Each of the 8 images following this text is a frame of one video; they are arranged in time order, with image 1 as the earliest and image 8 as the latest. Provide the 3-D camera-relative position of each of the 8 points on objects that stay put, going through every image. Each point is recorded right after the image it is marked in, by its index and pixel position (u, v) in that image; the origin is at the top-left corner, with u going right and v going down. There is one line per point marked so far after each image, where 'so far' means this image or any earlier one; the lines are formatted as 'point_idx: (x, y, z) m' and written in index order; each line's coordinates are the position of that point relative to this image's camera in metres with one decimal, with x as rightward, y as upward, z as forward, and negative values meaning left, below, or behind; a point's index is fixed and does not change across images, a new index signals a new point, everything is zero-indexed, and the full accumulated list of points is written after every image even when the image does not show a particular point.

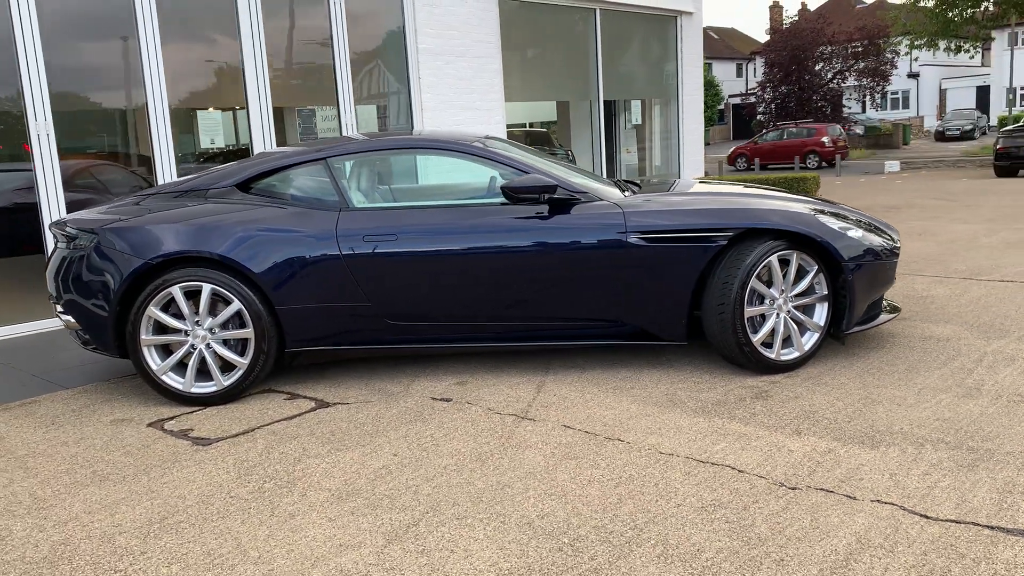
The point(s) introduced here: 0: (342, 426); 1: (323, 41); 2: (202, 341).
0: (-0.7, -0.5, +3.5) m
1: (-1.5, +2.0, +7.2) m
2: (-1.3, -0.2, +3.8) m
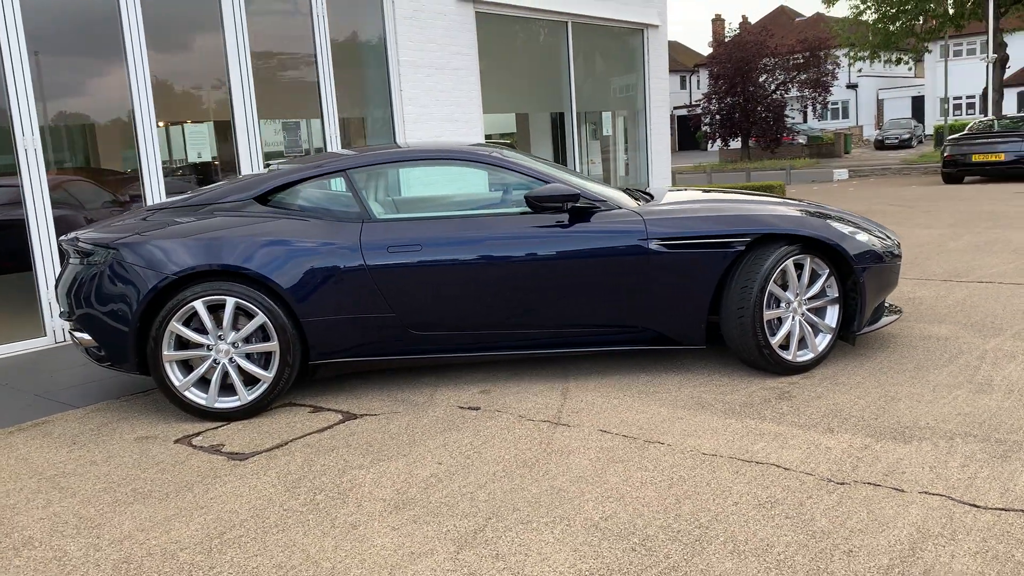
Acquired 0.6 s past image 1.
0: (-0.5, -0.6, +3.5) m
1: (-1.6, +1.9, +7.2) m
2: (-1.2, -0.3, +3.8) m
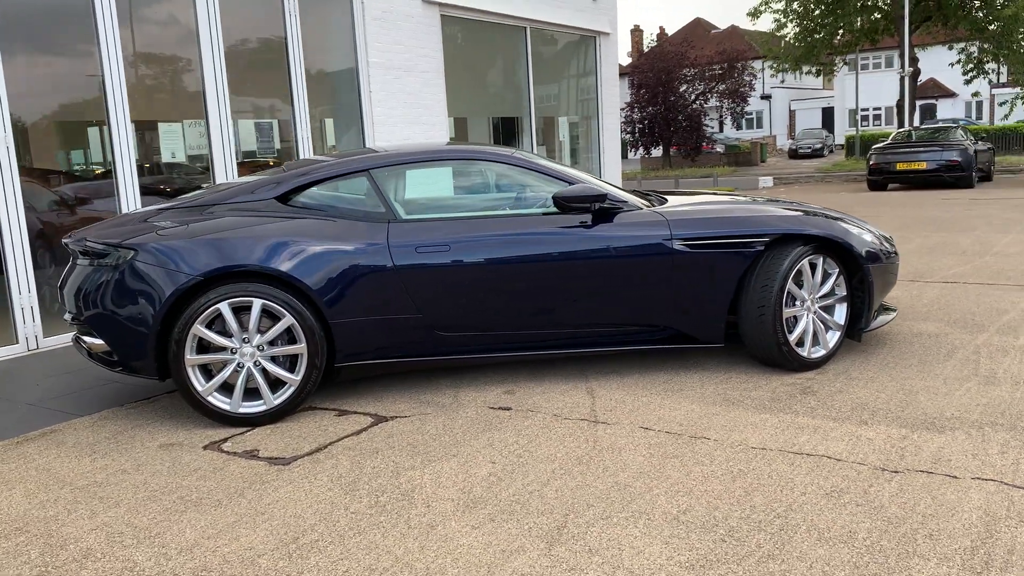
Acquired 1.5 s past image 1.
0: (-0.4, -0.6, +3.5) m
1: (-1.8, +1.8, +7.1) m
2: (-1.1, -0.3, +3.7) m
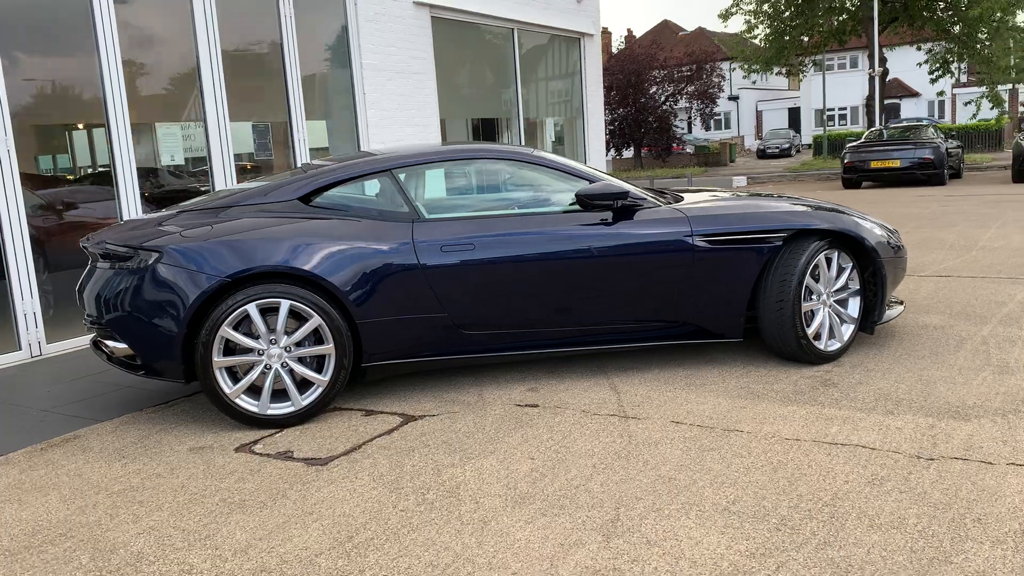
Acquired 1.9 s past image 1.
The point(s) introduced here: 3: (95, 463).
0: (-0.2, -0.6, +3.5) m
1: (-1.8, +1.8, +7.0) m
2: (-1.0, -0.3, +3.7) m
3: (-1.6, -0.7, +3.4) m
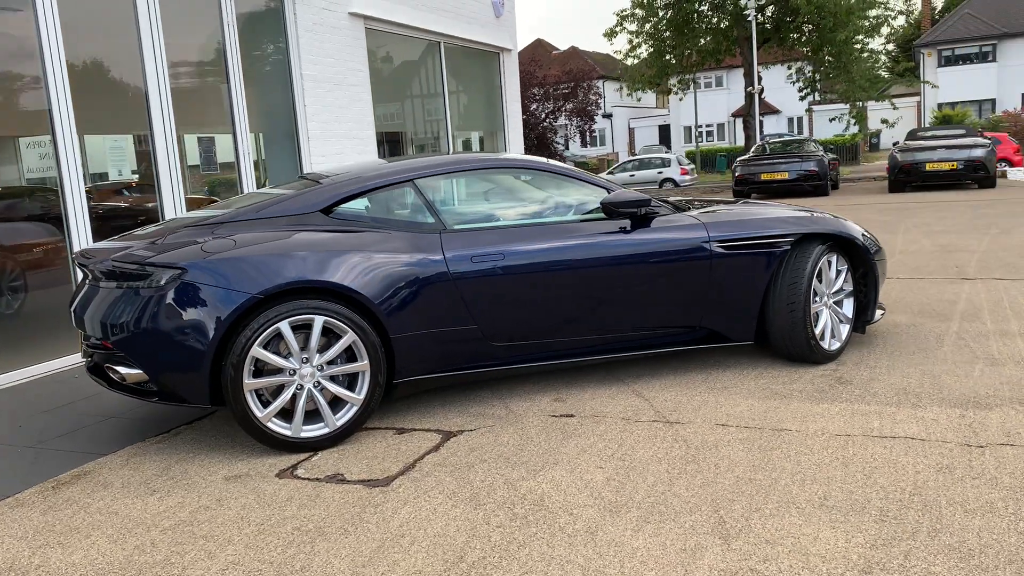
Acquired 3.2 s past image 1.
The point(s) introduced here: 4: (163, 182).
0: (0.0, -0.6, +3.4) m
1: (-2.2, +1.7, +6.7) m
2: (-0.8, -0.4, +3.5) m
3: (-1.3, -0.7, +3.1) m
4: (-2.3, +0.7, +6.1) m
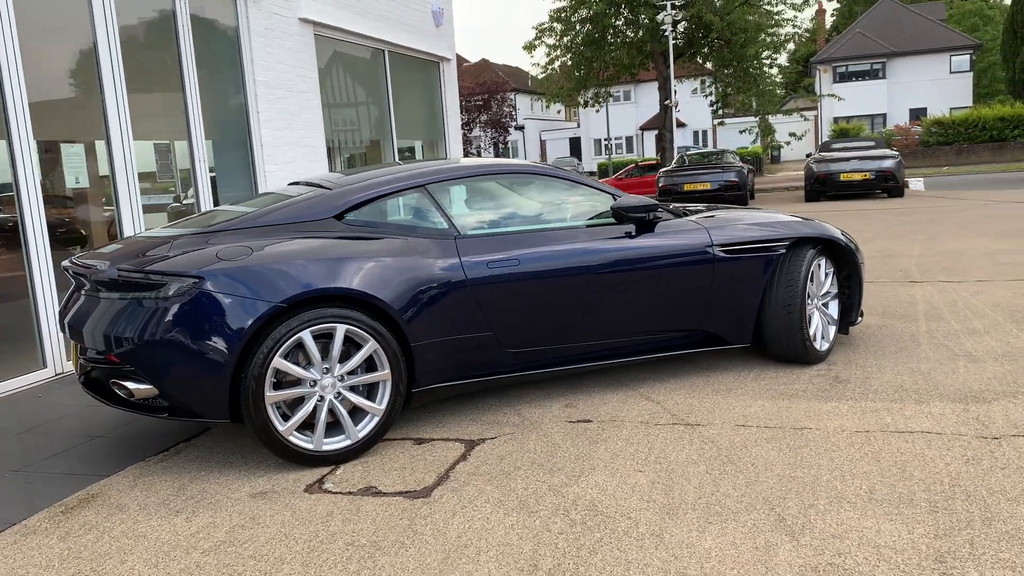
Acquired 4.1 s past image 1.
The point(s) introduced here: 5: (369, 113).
0: (+0.1, -0.6, +3.4) m
1: (-2.5, +1.6, +6.4) m
2: (-0.7, -0.4, +3.4) m
3: (-1.2, -0.8, +2.9) m
4: (-2.5, +0.6, +5.8) m
5: (-1.5, +1.8, +9.4) m
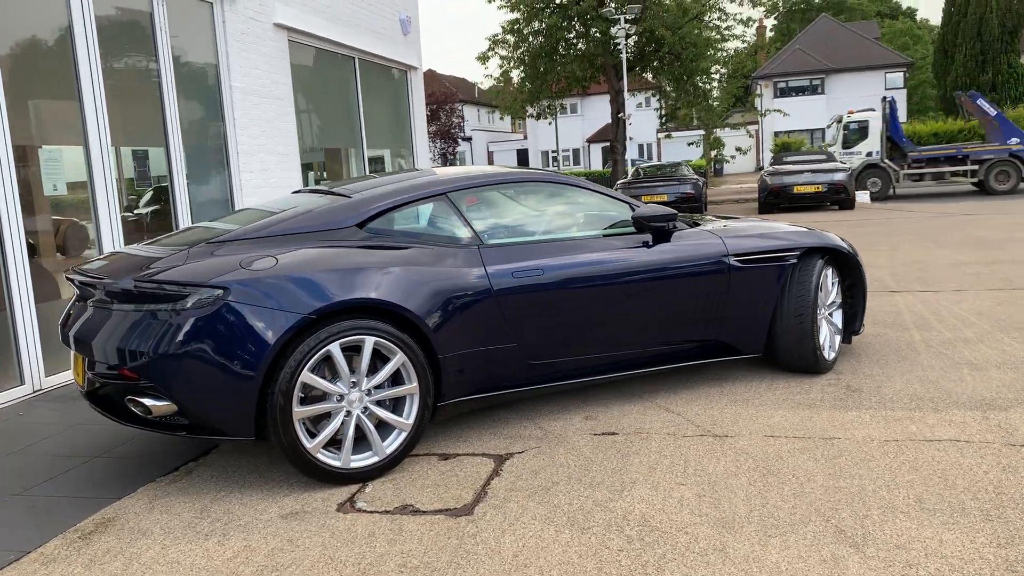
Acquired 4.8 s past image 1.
0: (+0.2, -0.7, +3.3) m
1: (-2.5, +1.5, +6.2) m
2: (-0.5, -0.4, +3.2) m
3: (-1.0, -0.8, +2.8) m
4: (-2.6, +0.6, +5.6) m
5: (-1.8, +1.7, +9.3) m
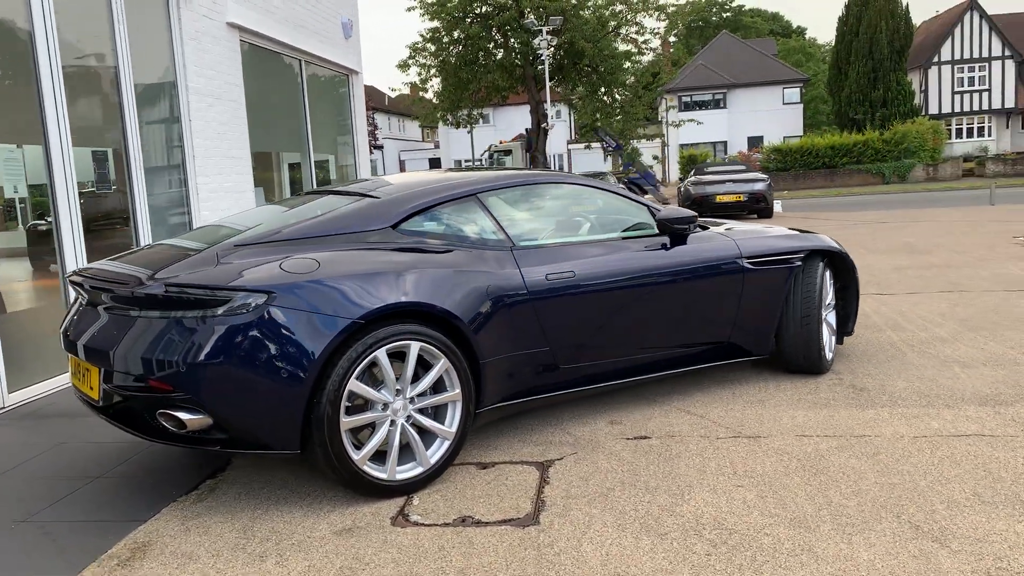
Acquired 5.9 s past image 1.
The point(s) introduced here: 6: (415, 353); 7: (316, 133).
0: (+0.4, -0.7, +3.2) m
1: (-2.7, +1.4, +5.9) m
2: (-0.4, -0.4, +3.1) m
3: (-0.8, -0.8, +2.6) m
4: (-2.6, +0.5, +5.2) m
5: (-2.3, +1.6, +9.0) m
6: (-0.3, -0.2, +3.1) m
7: (-2.1, +1.7, +9.7) m
